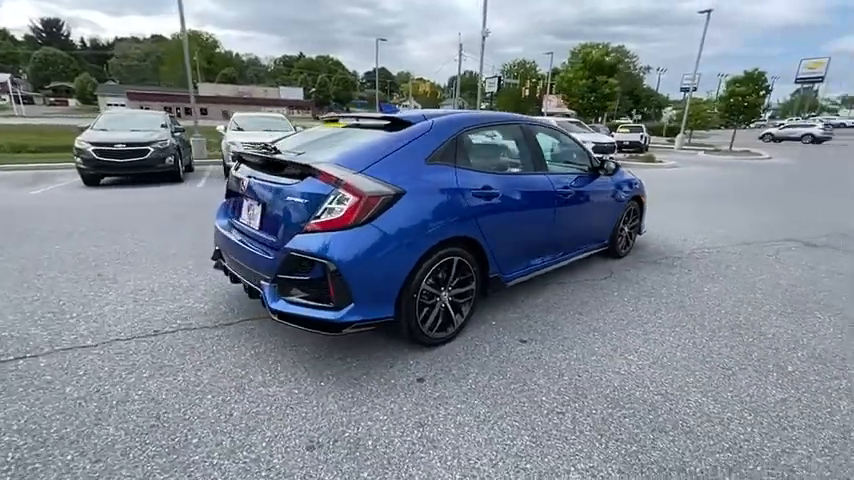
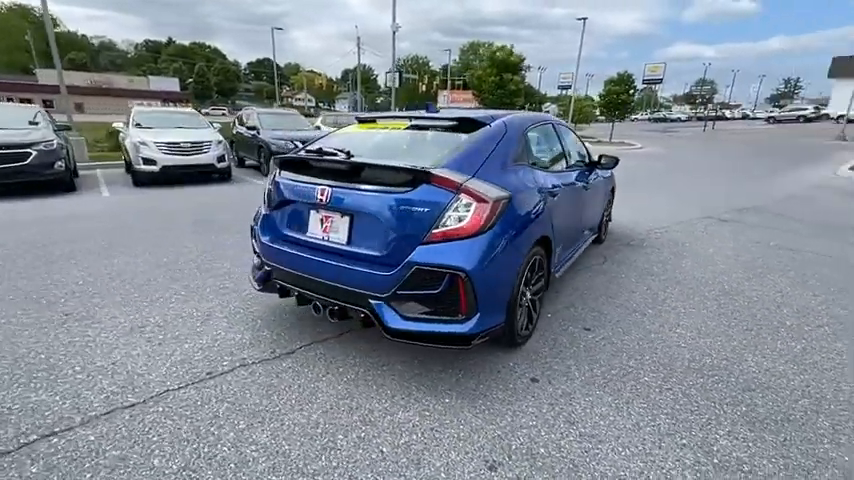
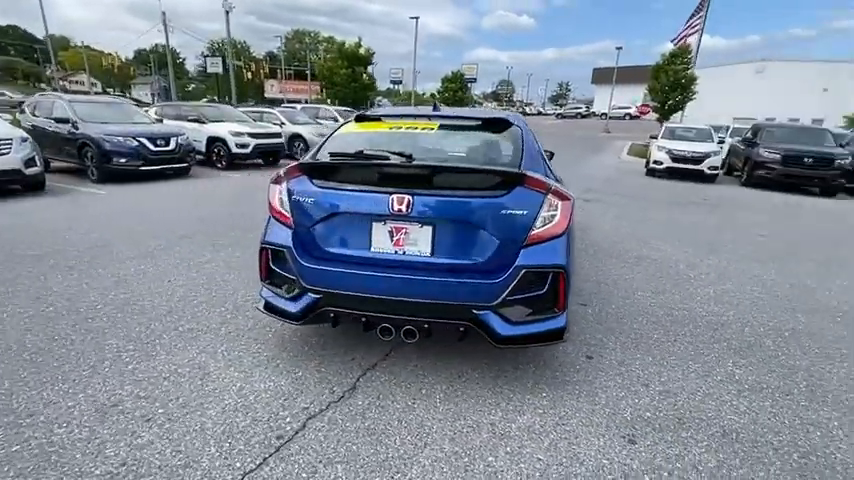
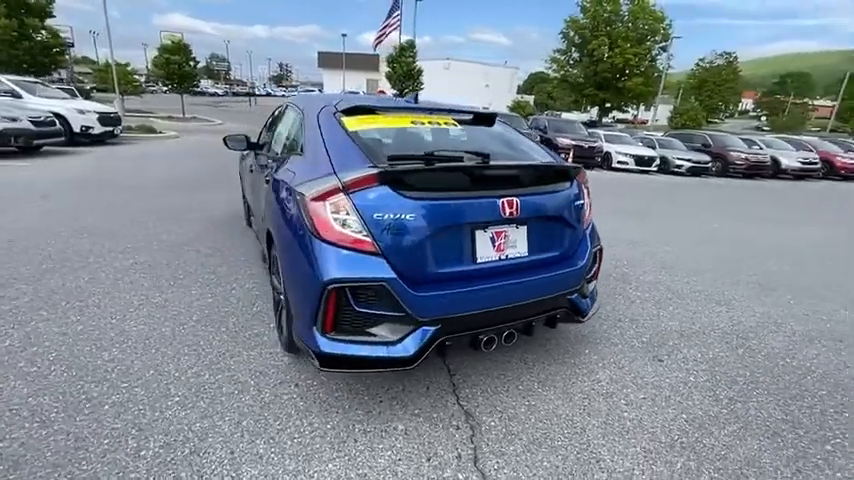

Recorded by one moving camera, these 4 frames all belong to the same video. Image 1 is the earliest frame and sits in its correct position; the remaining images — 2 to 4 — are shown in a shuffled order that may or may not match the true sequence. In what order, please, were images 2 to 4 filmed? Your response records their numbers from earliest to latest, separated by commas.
2, 3, 4
